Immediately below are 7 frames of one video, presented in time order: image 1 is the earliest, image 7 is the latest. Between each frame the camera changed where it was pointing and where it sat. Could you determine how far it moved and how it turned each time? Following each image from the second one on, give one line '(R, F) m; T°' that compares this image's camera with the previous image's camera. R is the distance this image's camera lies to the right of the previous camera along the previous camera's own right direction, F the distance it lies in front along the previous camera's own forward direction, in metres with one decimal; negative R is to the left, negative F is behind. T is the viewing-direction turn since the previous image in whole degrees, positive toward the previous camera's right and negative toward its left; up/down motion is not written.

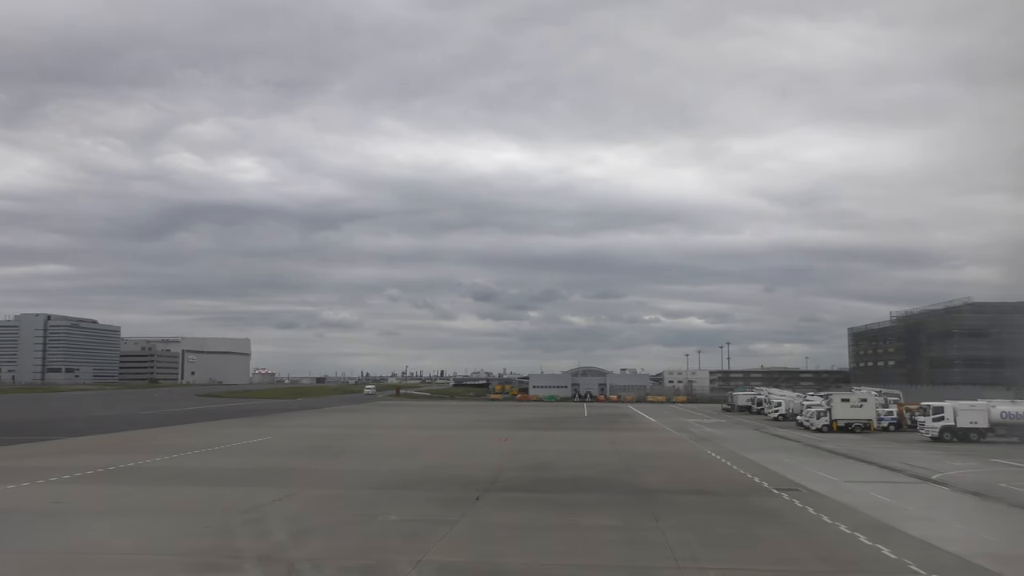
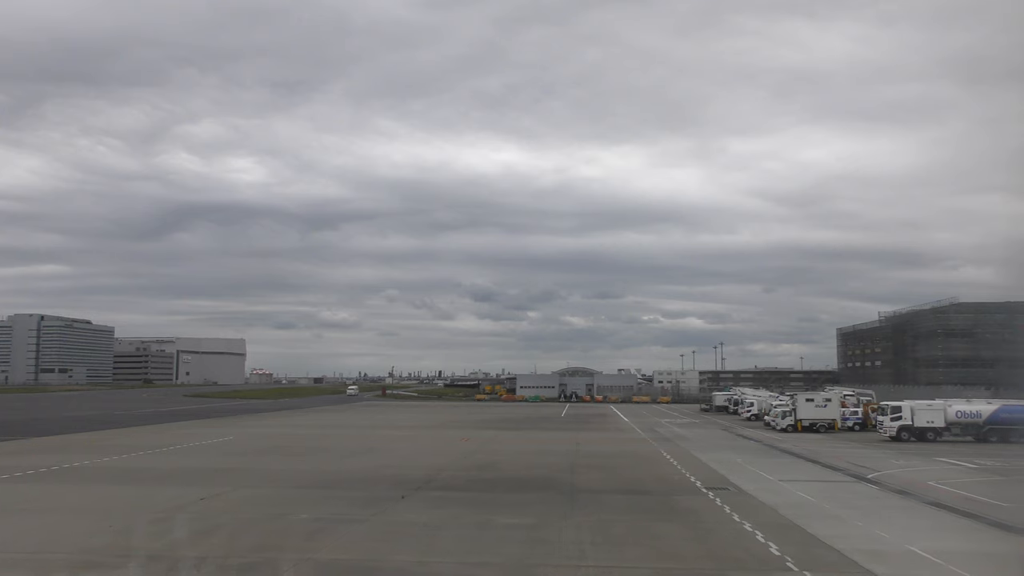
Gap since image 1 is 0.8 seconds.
(+2.5, -0.3) m; 0°
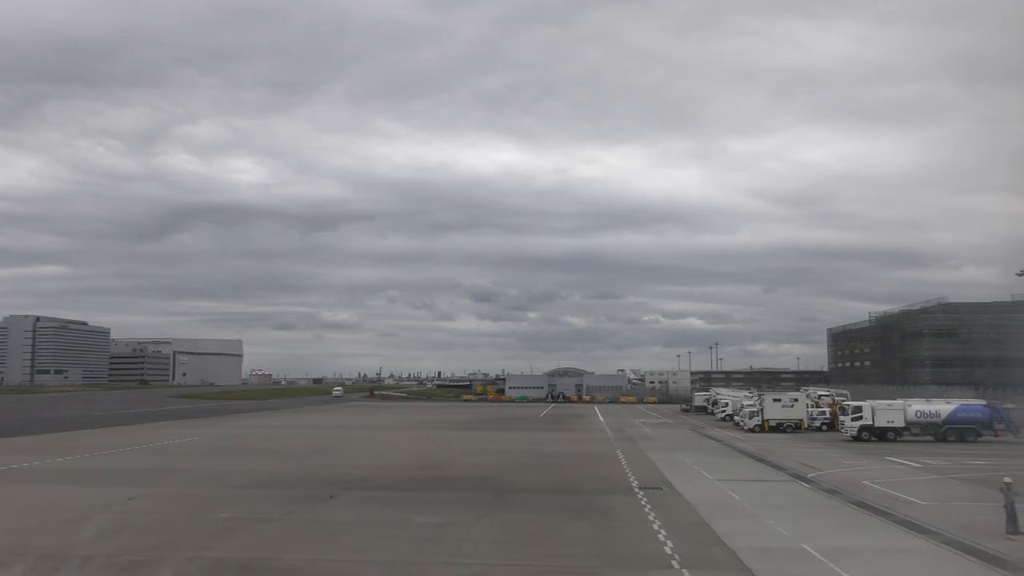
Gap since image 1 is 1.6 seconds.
(+2.5, -0.2) m; 0°
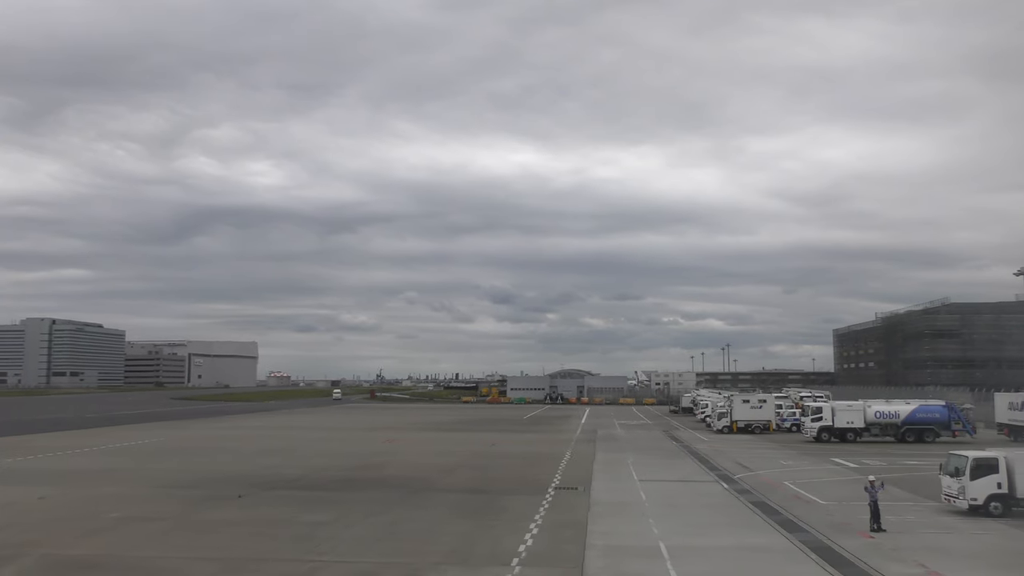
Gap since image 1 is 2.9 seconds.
(+3.9, -0.3) m; -1°
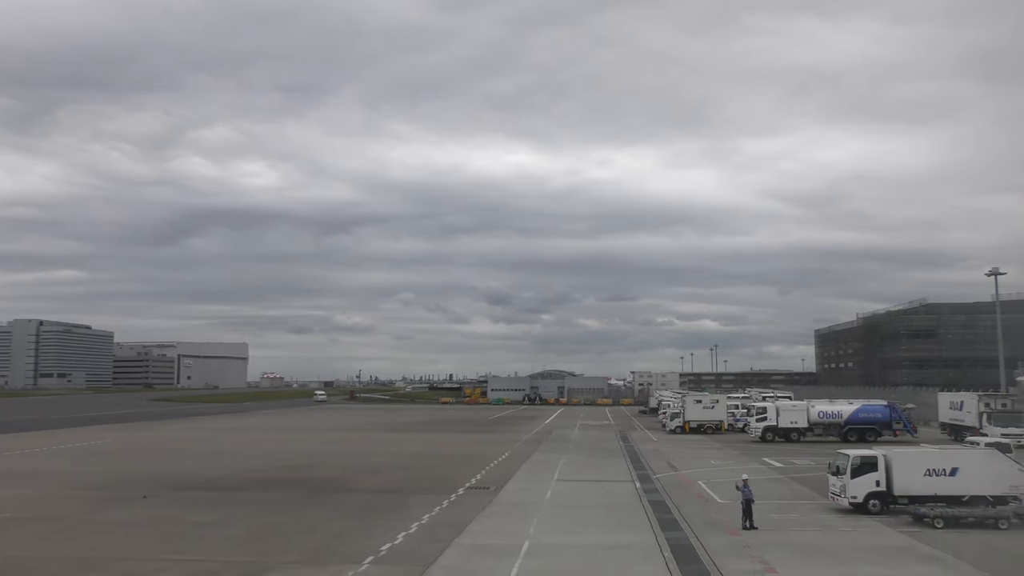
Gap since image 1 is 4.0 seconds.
(+3.2, -0.3) m; +1°
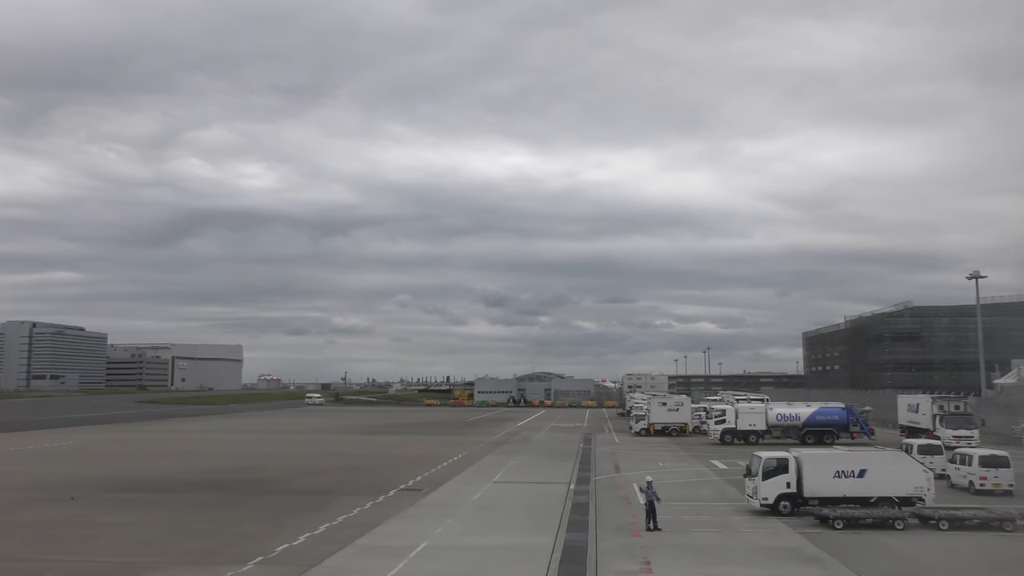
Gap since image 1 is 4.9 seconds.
(+2.5, -0.2) m; 0°
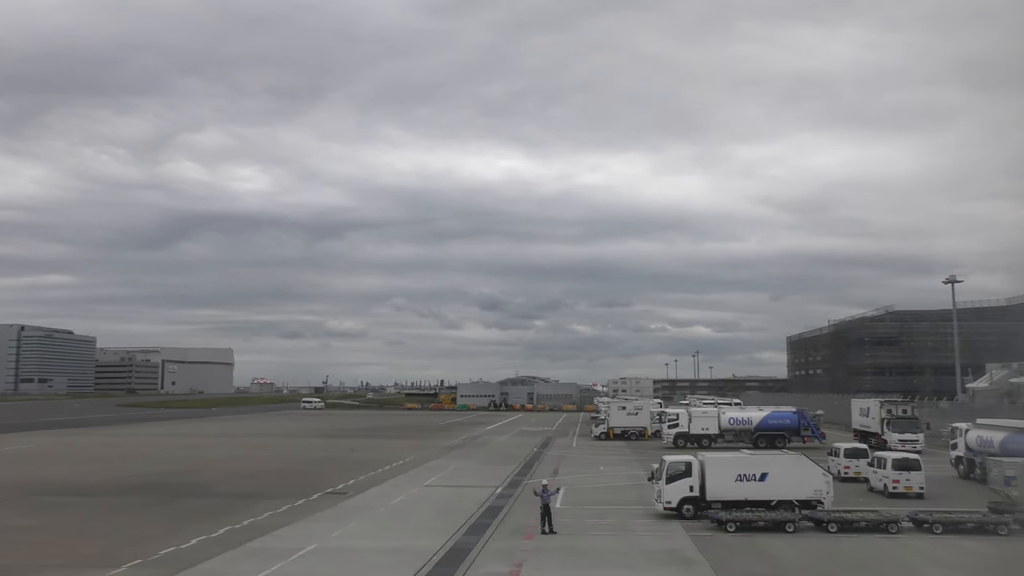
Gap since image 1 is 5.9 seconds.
(+2.7, -0.2) m; +1°
